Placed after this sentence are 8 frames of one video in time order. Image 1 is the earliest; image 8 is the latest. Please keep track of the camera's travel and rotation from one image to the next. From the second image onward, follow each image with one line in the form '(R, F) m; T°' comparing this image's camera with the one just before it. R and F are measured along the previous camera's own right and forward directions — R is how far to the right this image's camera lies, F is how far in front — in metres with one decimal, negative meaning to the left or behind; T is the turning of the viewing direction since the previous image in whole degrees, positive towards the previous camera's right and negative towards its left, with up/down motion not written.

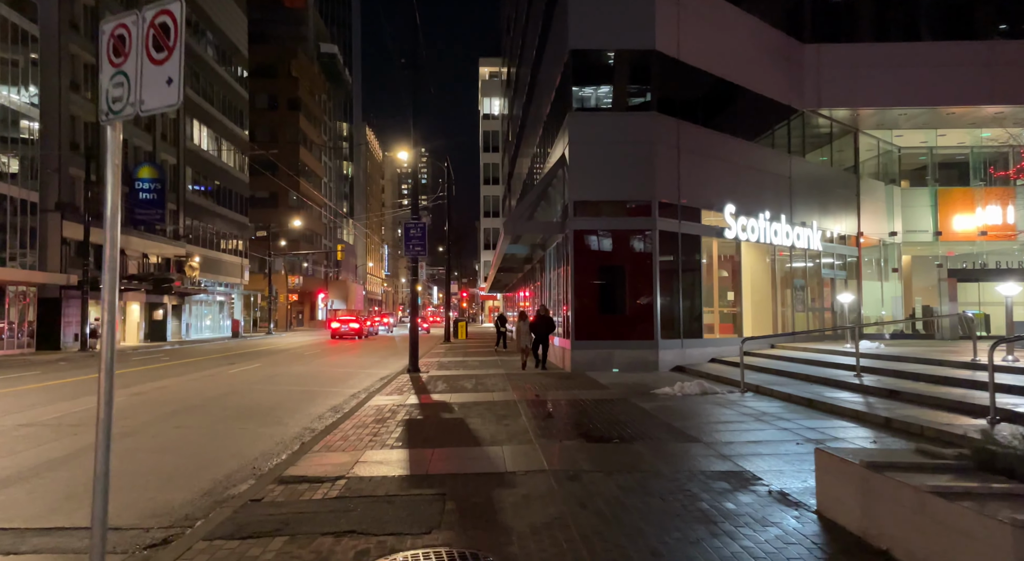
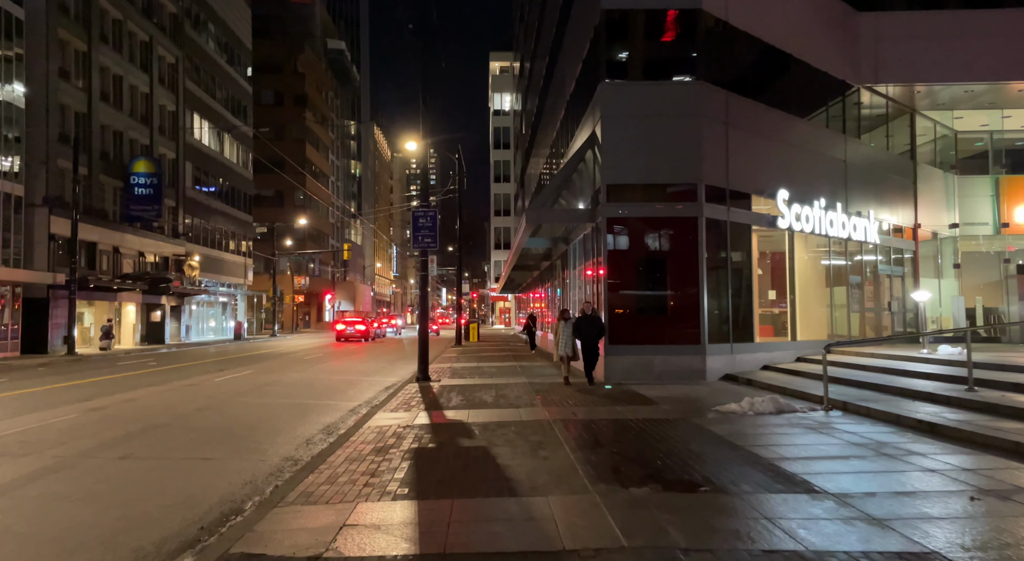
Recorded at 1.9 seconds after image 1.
(-0.4, +2.0) m; -1°
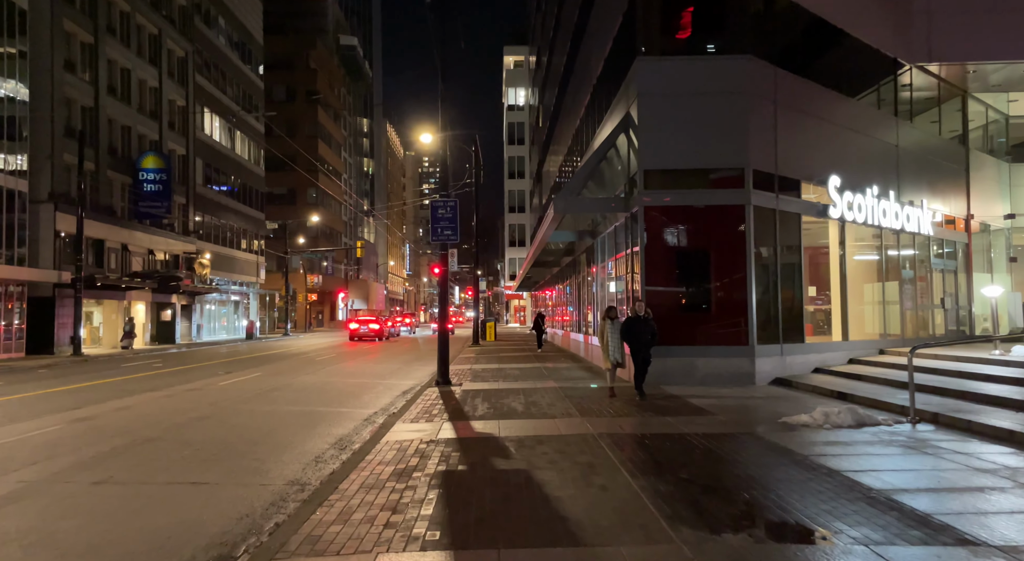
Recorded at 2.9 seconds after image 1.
(-0.3, +1.2) m; -1°
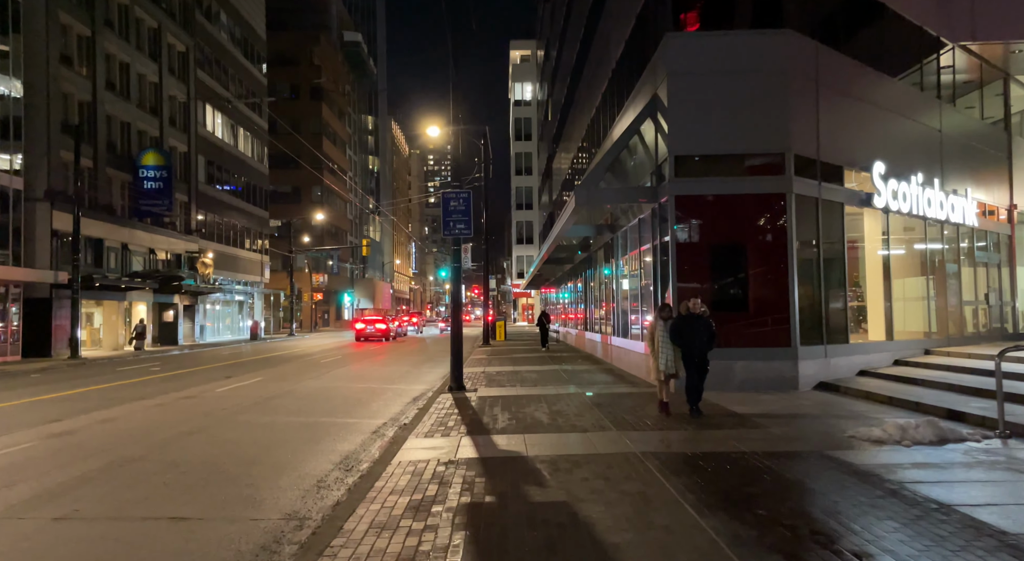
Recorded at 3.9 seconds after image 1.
(-0.3, +1.0) m; -1°
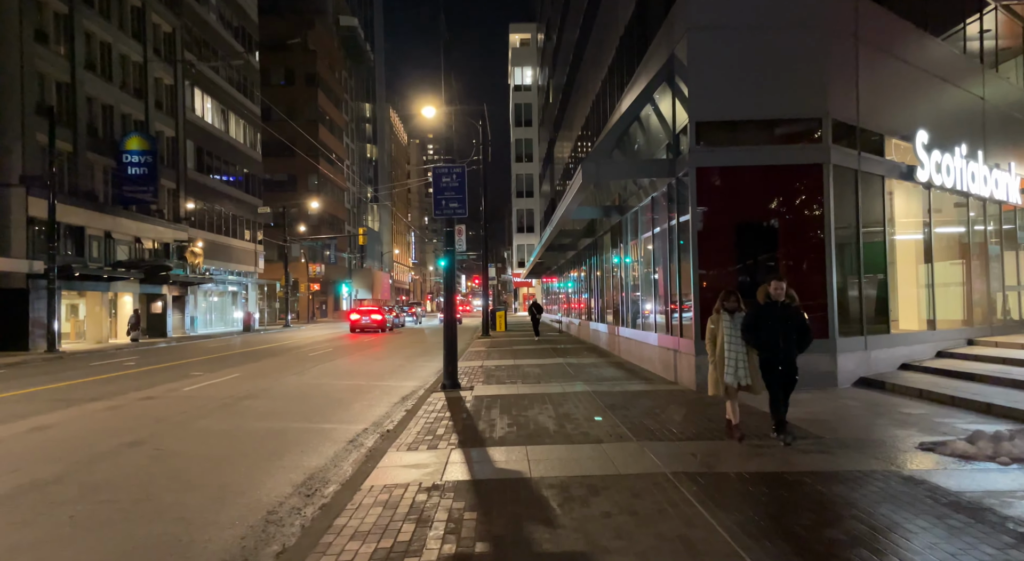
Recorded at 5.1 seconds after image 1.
(0.0, +1.3) m; 0°
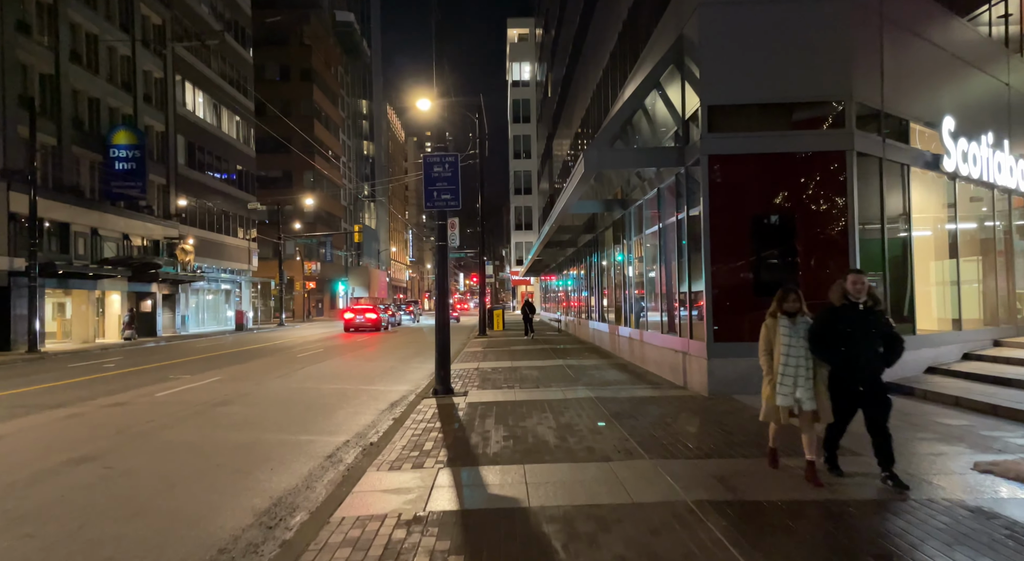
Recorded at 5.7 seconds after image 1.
(0.0, +0.8) m; 0°
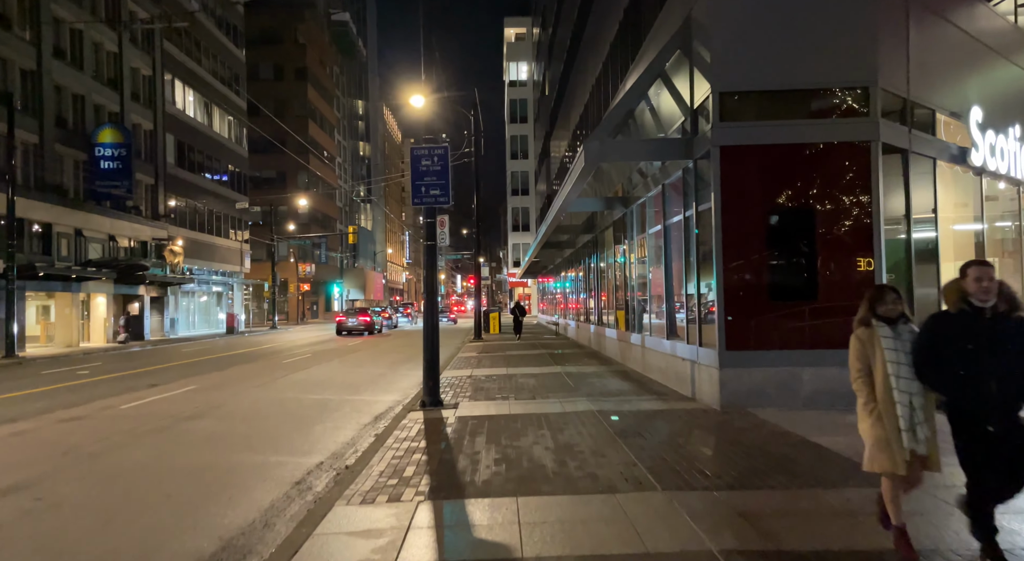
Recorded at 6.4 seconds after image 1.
(+0.1, +0.8) m; 0°
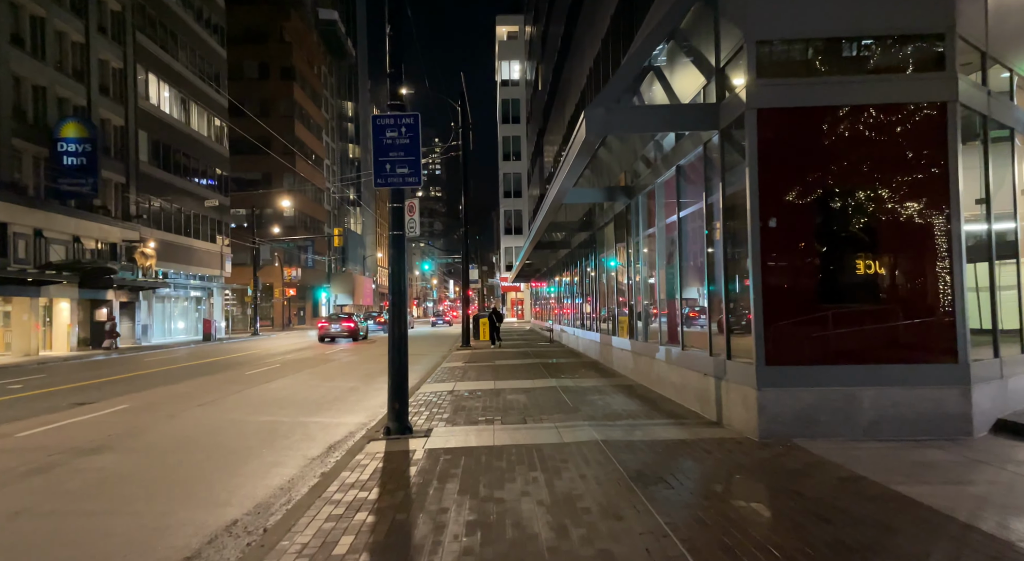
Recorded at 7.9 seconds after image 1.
(+0.1, +1.7) m; +1°
